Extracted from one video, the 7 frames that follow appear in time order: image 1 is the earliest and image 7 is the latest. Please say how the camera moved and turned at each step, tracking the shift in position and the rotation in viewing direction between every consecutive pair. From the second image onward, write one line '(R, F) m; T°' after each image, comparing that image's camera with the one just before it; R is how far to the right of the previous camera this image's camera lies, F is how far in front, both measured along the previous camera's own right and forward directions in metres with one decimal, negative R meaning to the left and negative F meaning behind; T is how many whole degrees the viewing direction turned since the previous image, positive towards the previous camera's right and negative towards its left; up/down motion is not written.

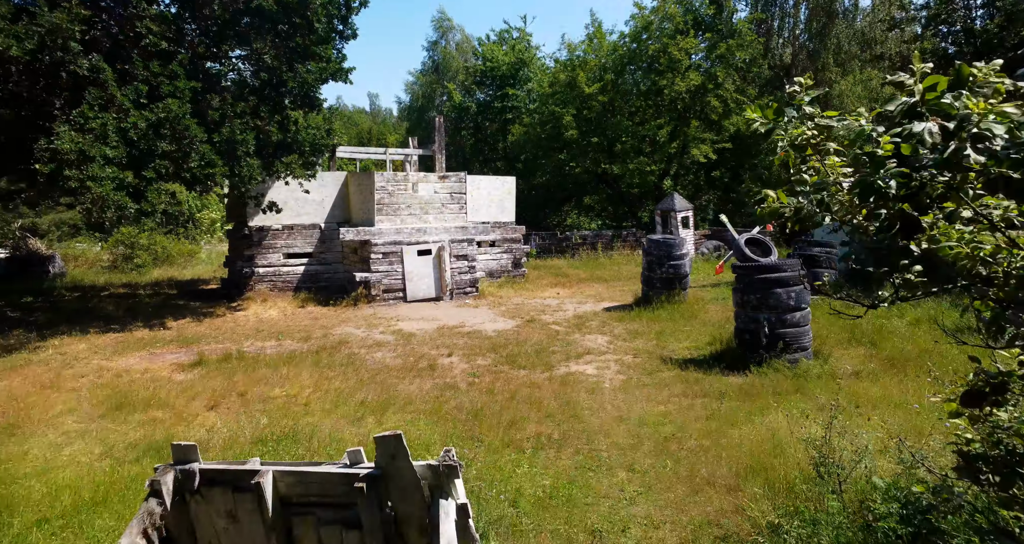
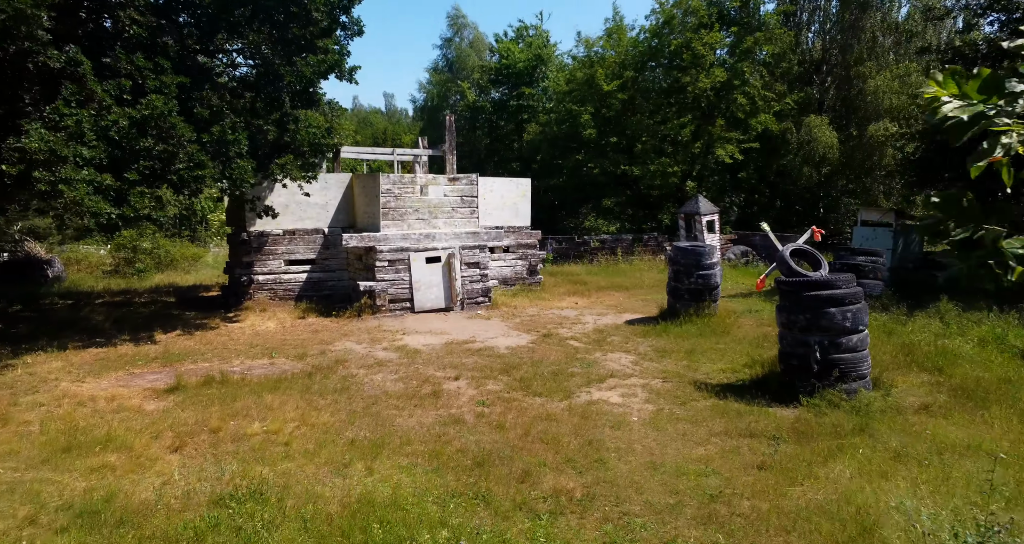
(0.0, +0.8) m; -1°
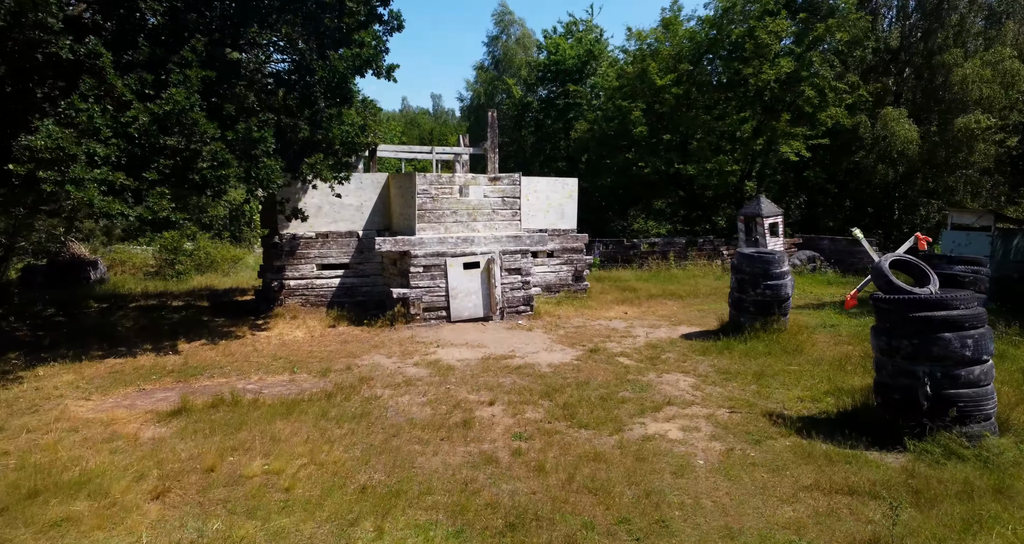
(0.0, +0.9) m; -4°
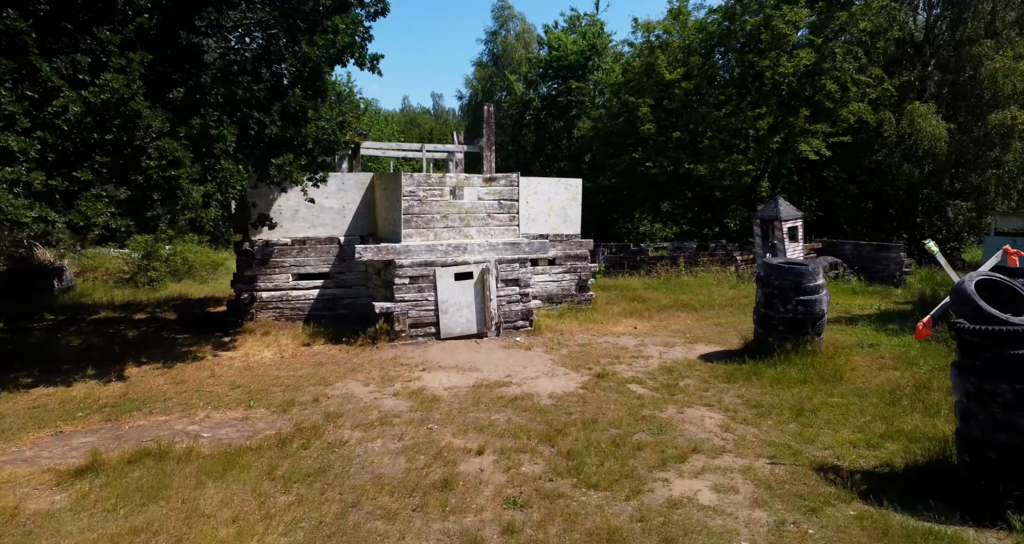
(+0.1, +1.1) m; 0°
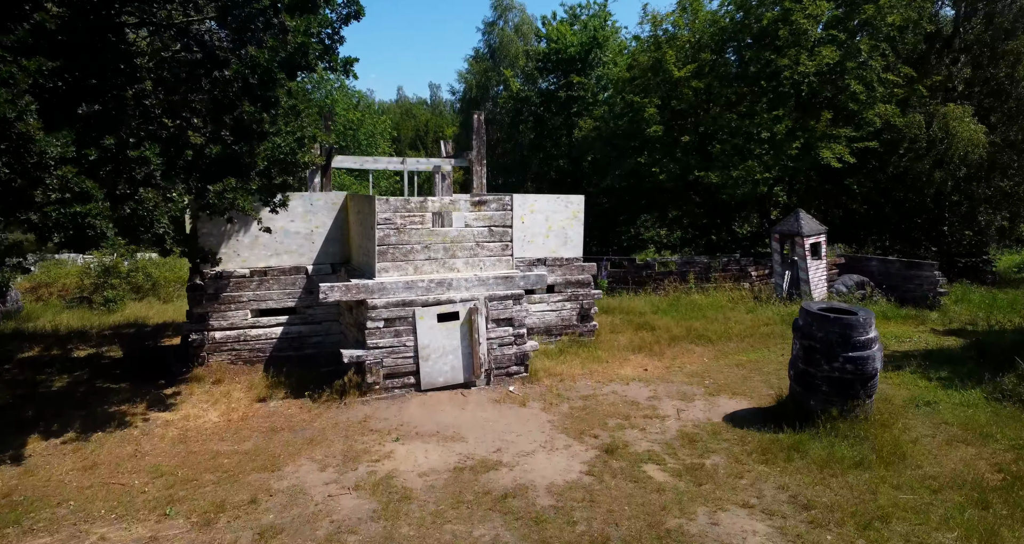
(+0.1, +1.4) m; 0°
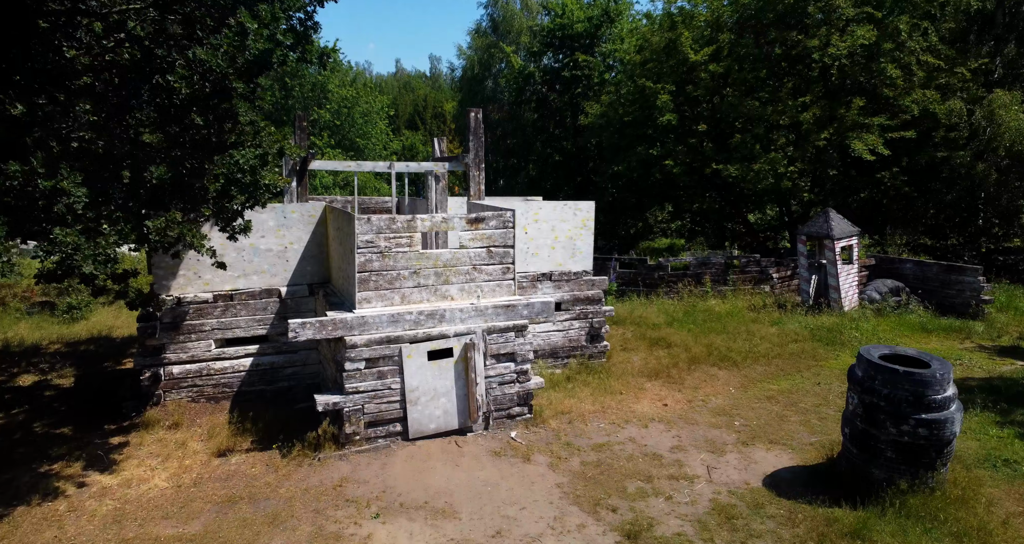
(0.0, +1.2) m; 0°
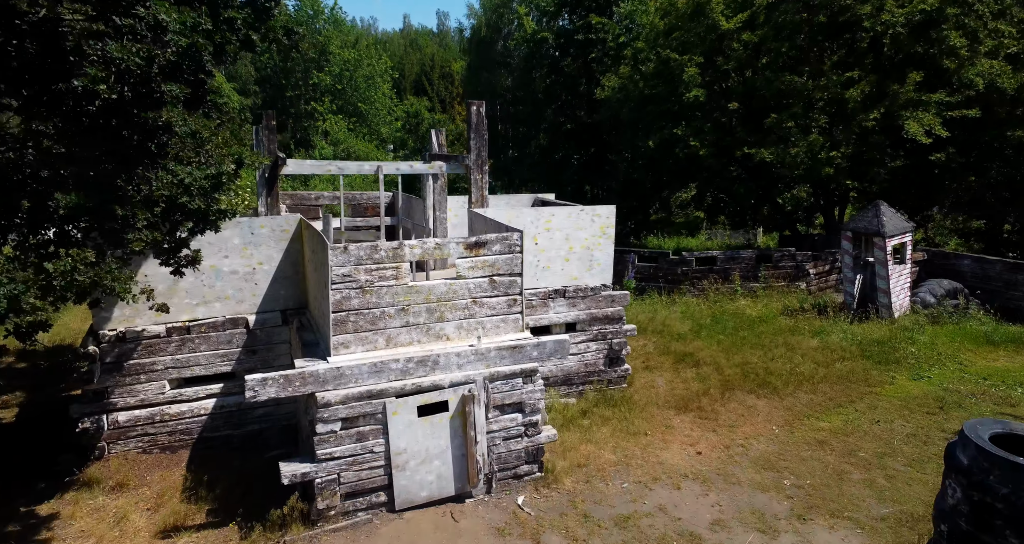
(0.0, +1.3) m; -1°
